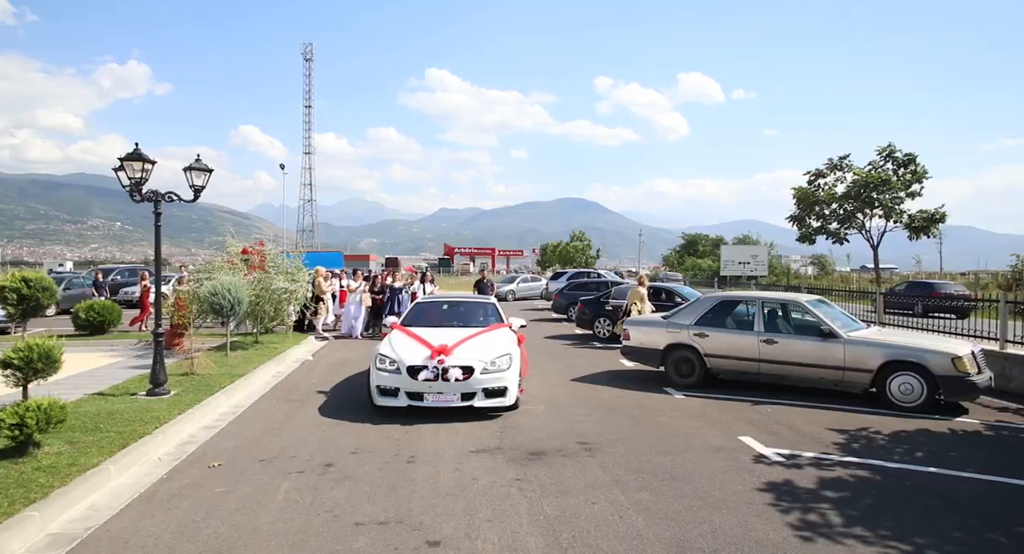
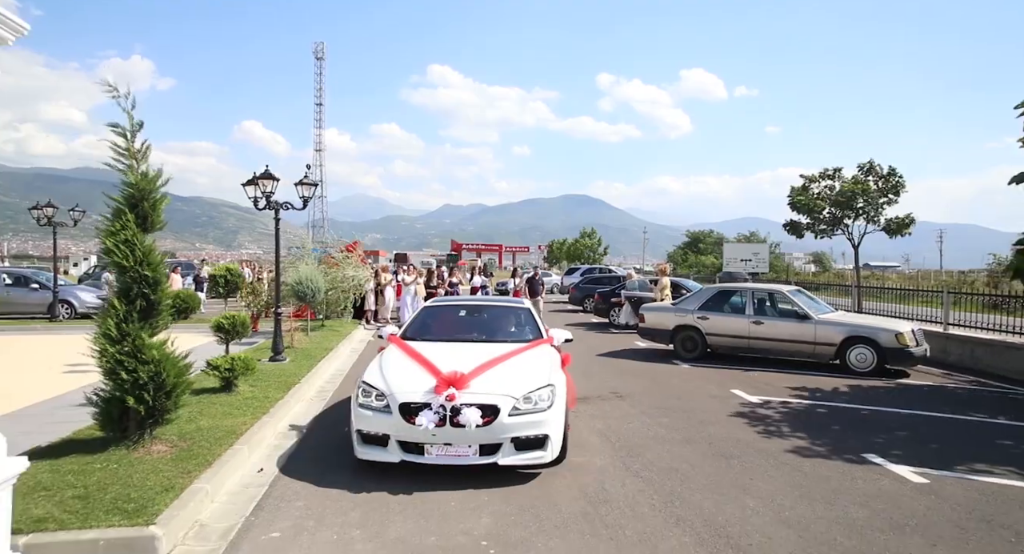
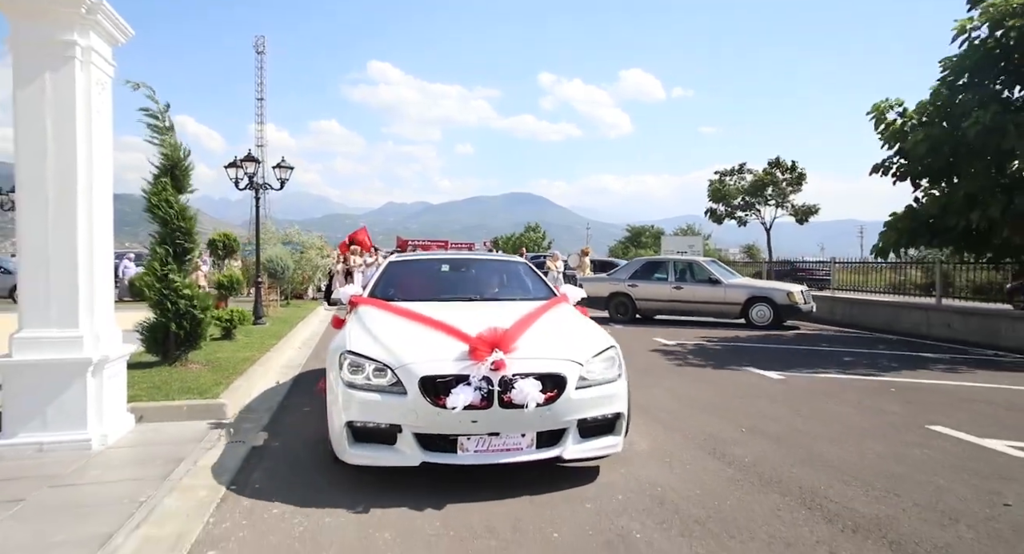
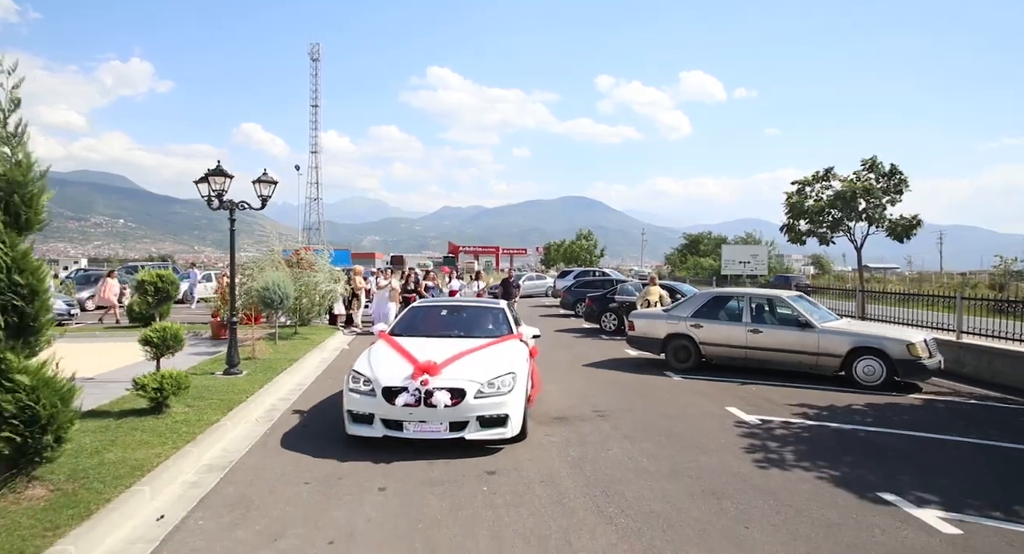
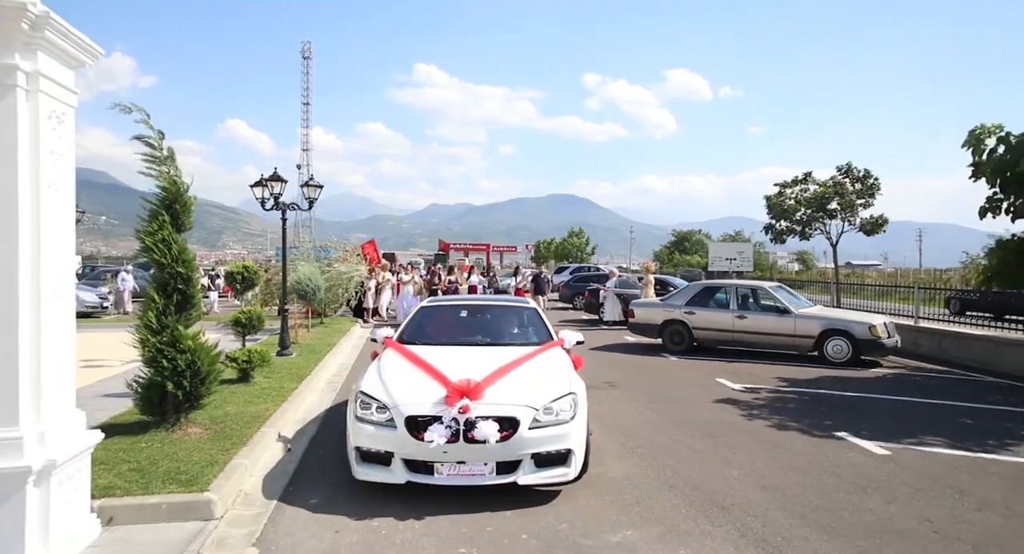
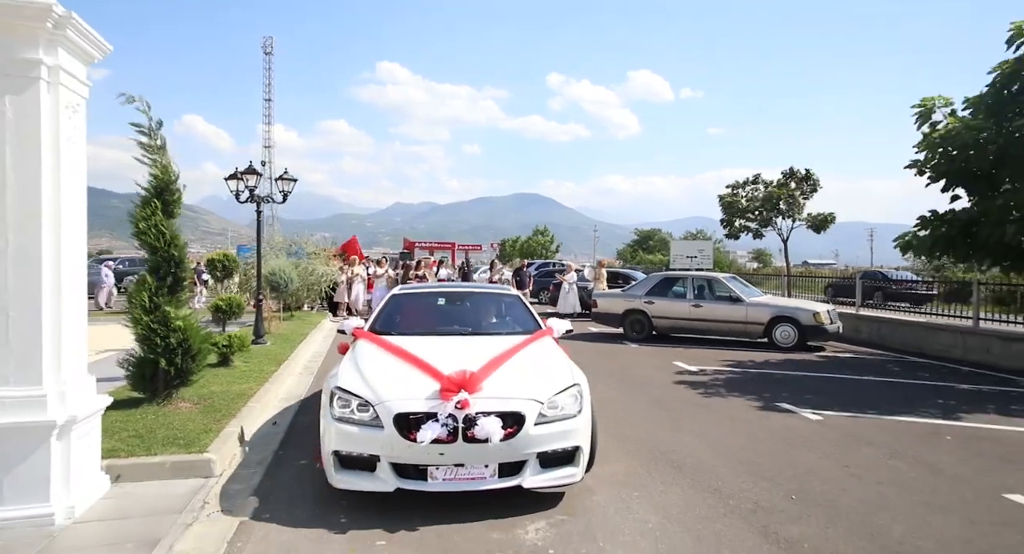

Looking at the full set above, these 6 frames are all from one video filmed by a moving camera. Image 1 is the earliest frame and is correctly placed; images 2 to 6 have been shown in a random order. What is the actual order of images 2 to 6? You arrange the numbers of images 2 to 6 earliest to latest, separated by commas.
4, 2, 5, 6, 3
